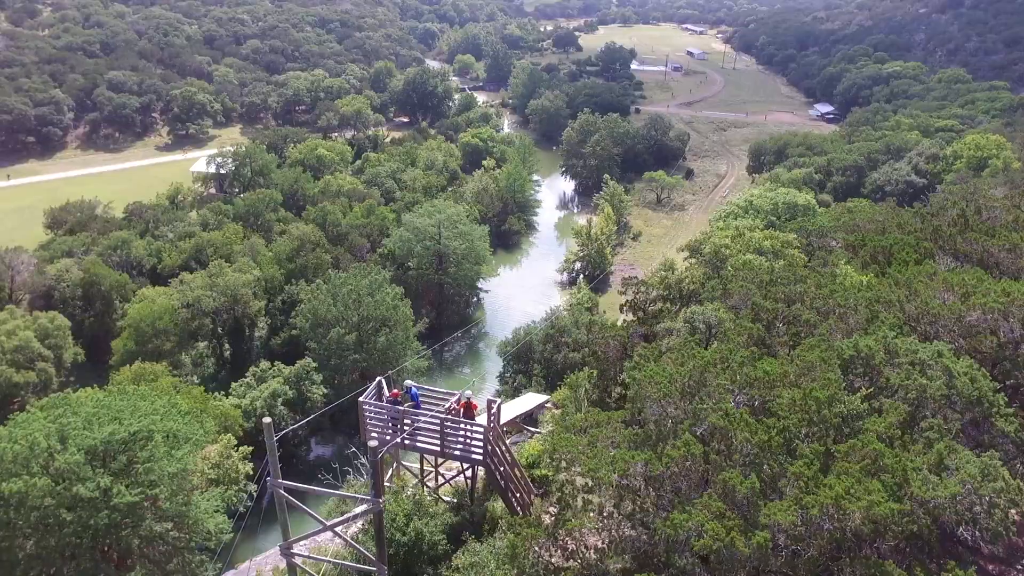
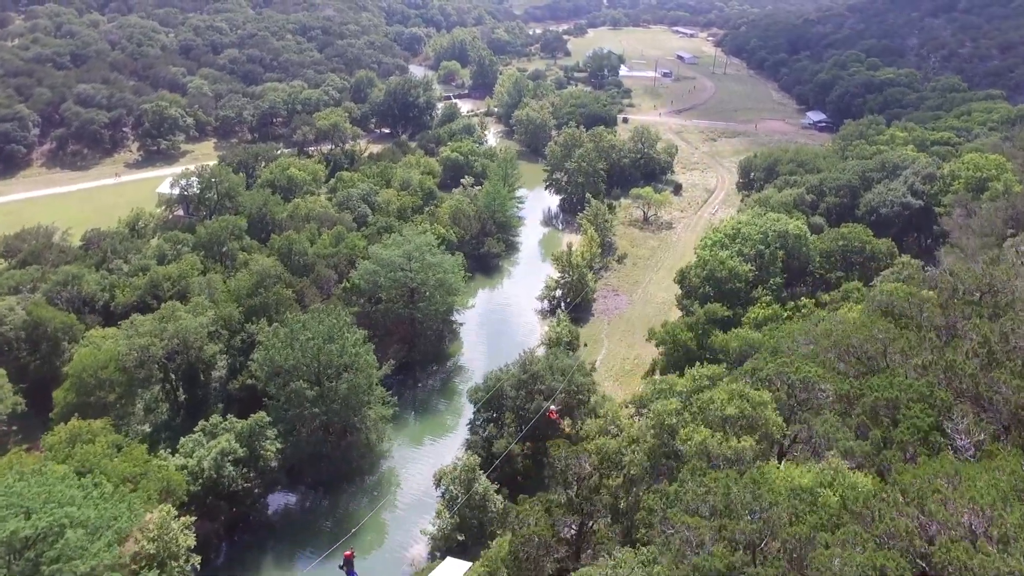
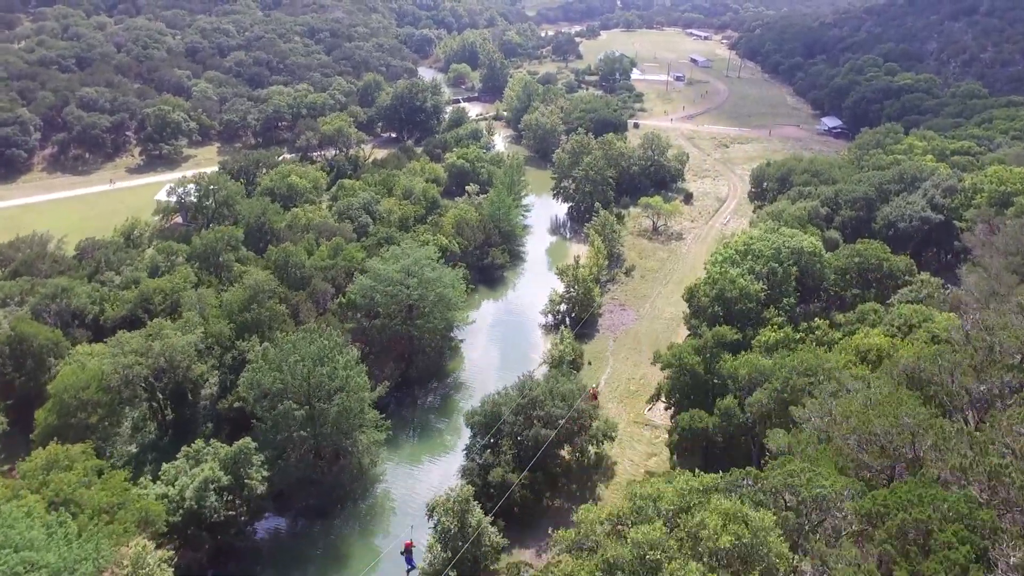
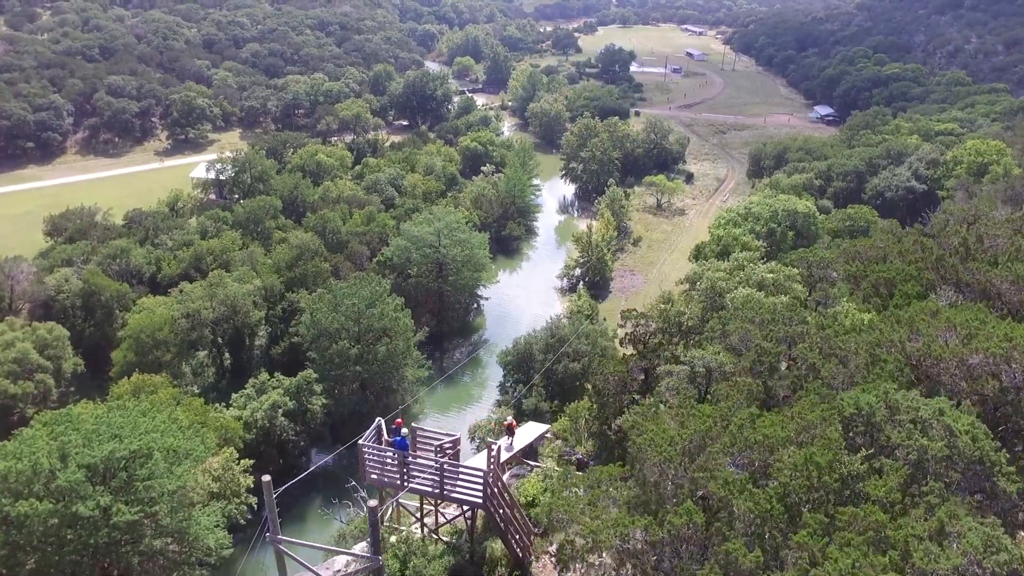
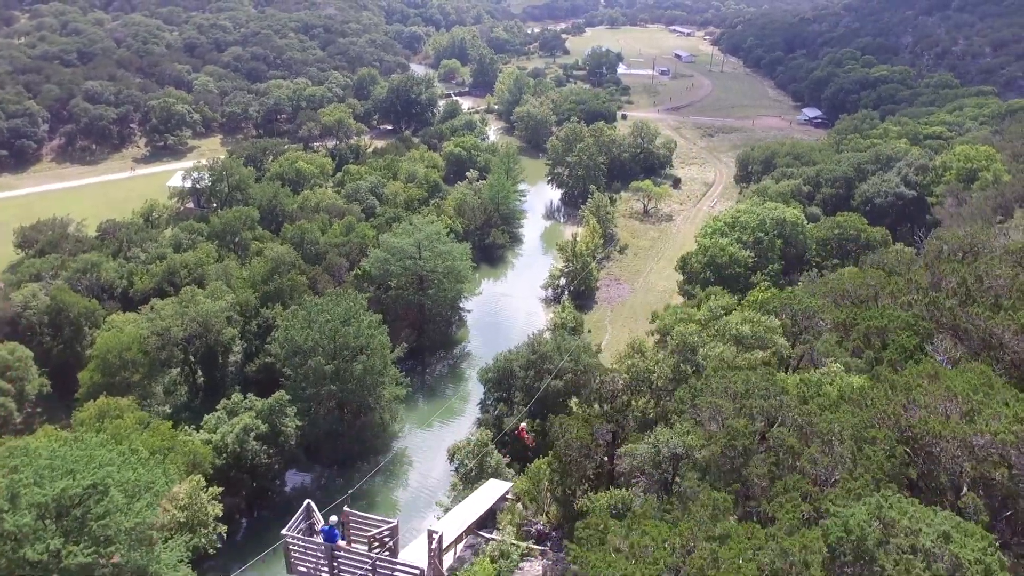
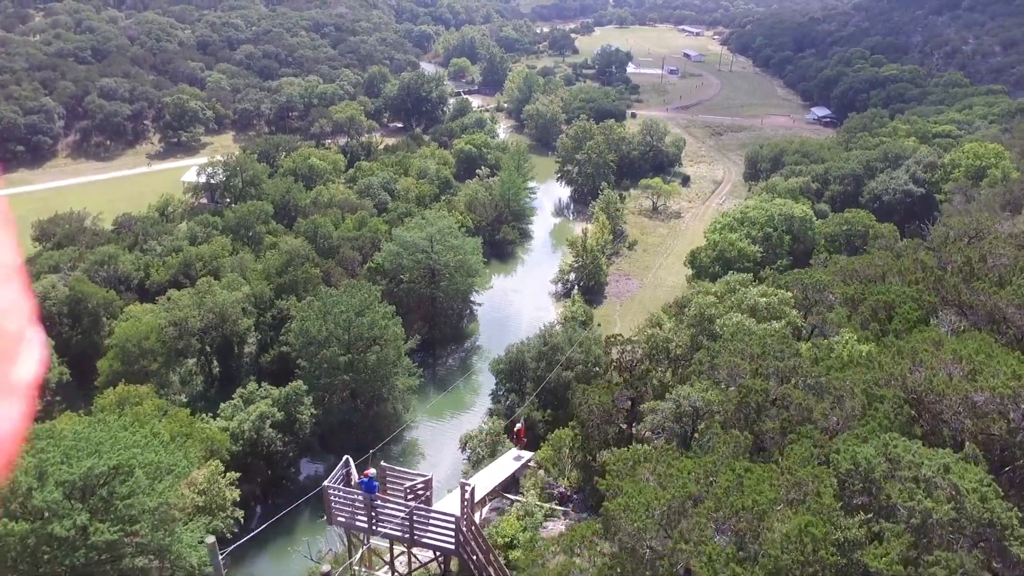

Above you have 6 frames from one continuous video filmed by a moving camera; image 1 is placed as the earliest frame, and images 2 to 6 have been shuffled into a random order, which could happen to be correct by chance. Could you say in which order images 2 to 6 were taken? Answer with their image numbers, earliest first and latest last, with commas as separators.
4, 6, 5, 2, 3
